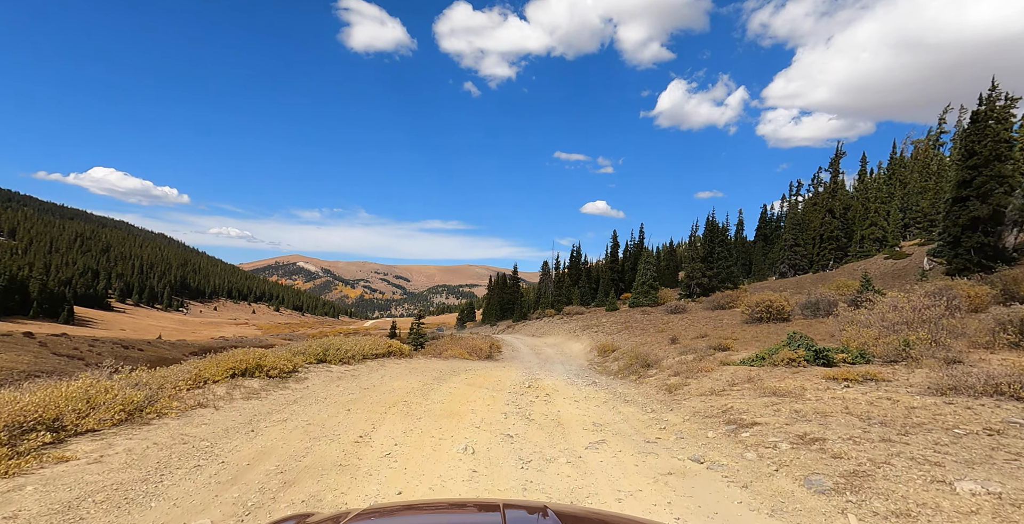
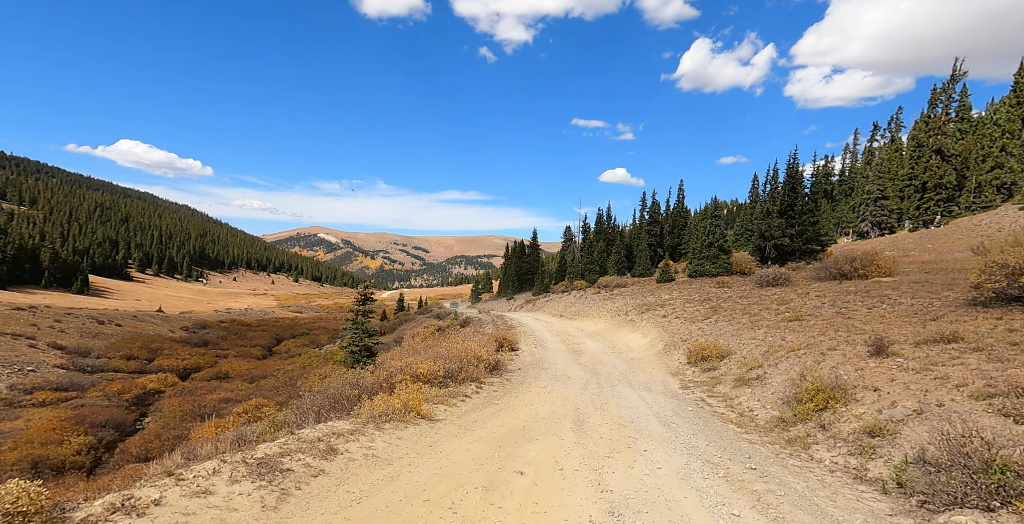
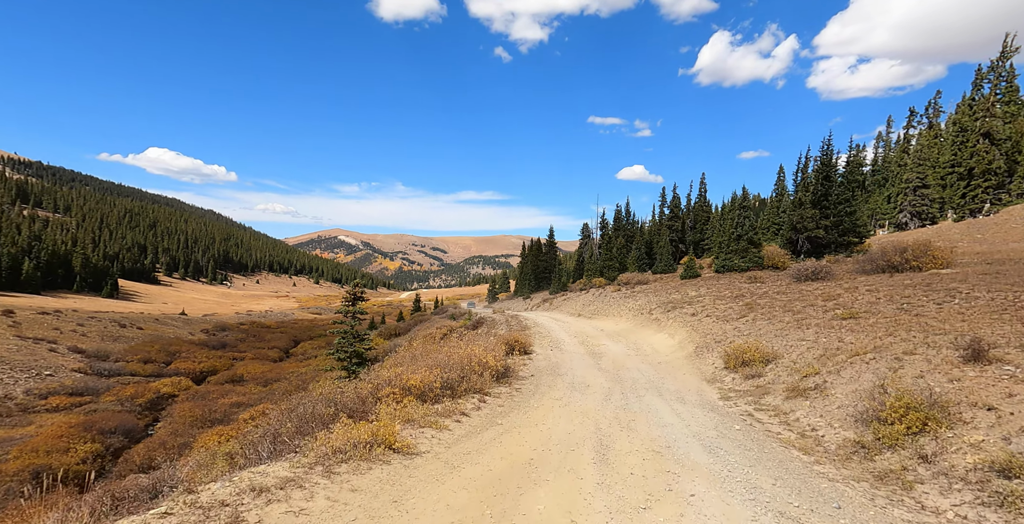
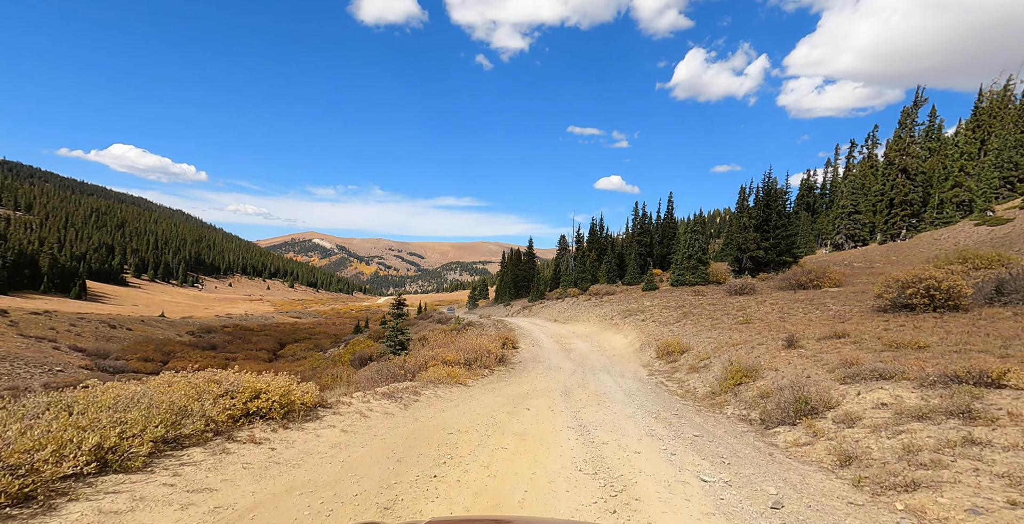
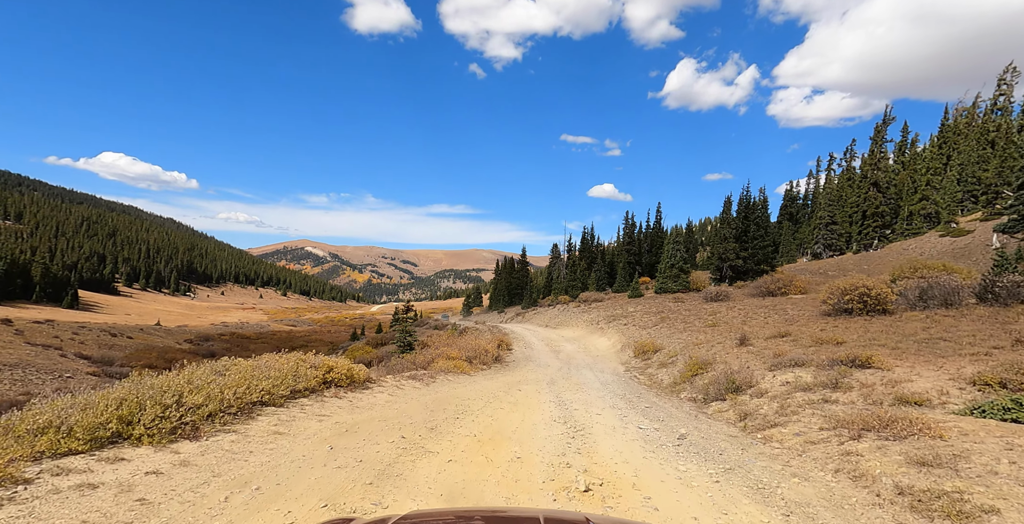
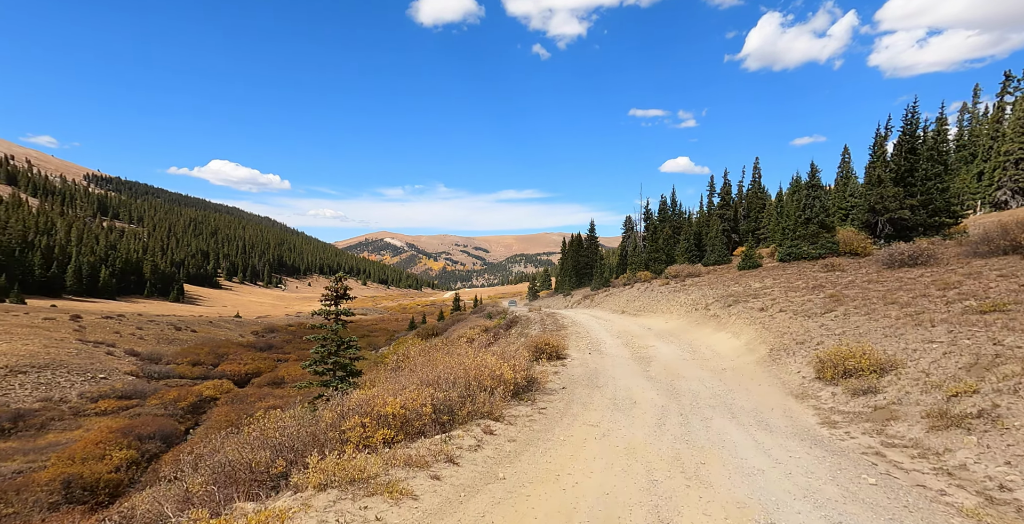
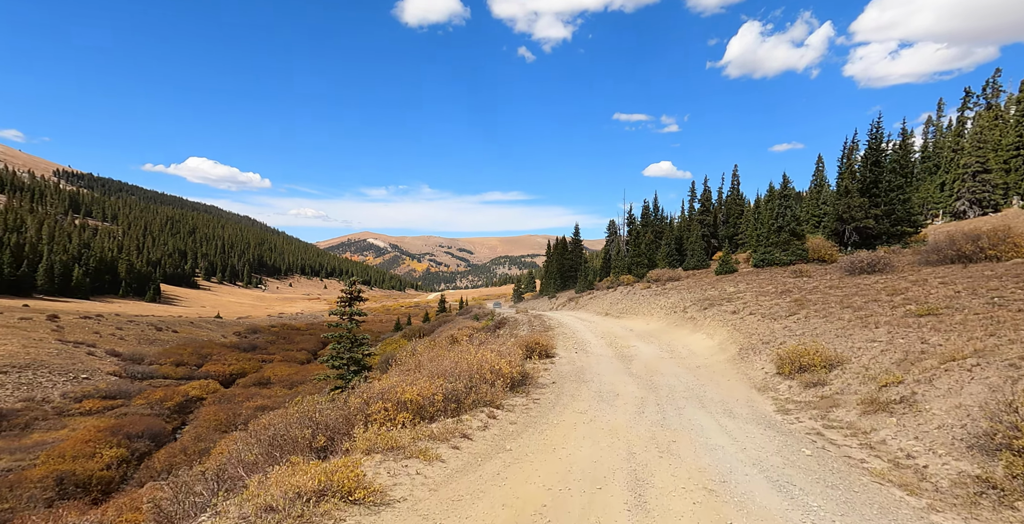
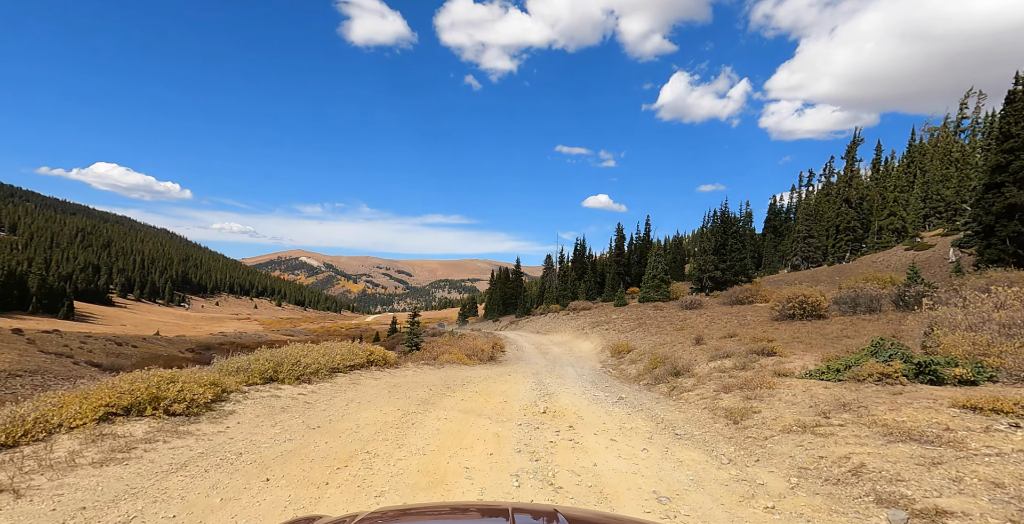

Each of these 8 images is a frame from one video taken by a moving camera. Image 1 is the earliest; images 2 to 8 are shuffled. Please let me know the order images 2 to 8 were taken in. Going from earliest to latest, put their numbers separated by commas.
8, 5, 4, 2, 3, 7, 6
